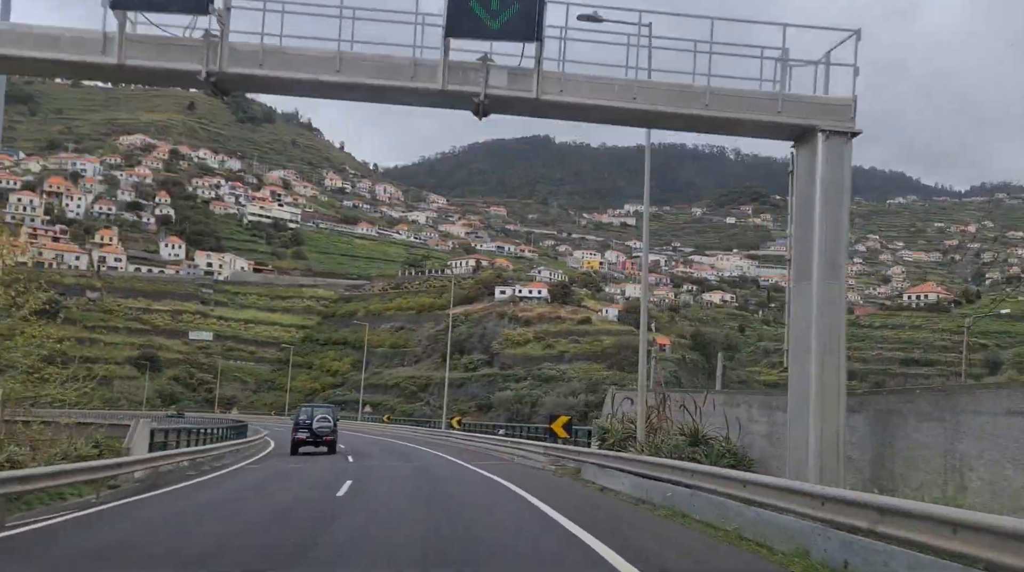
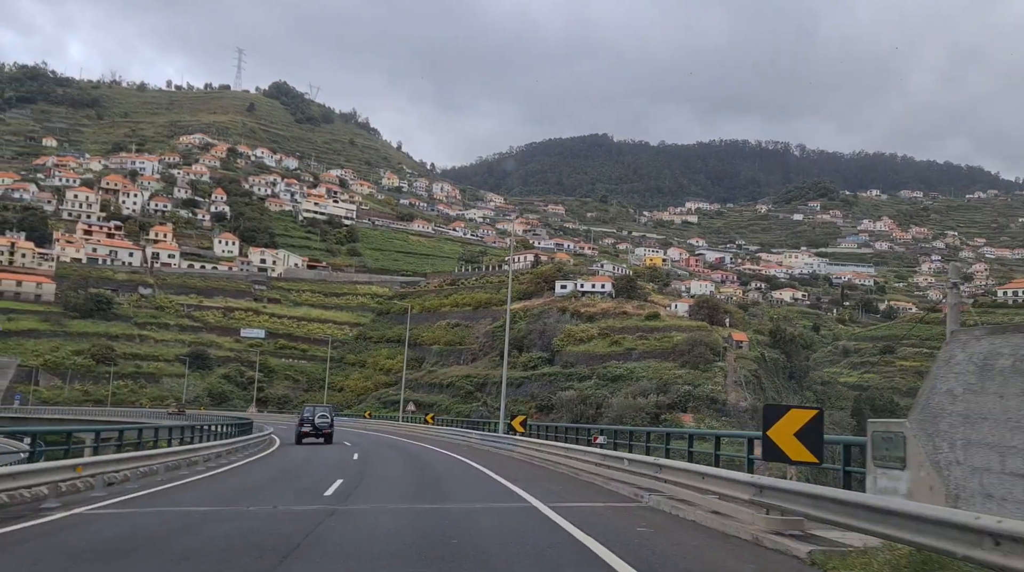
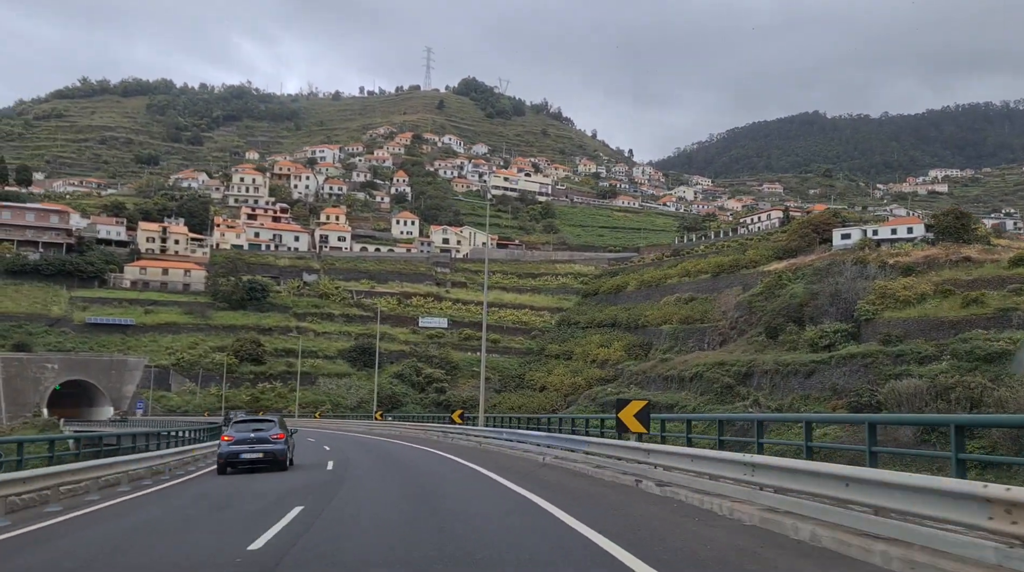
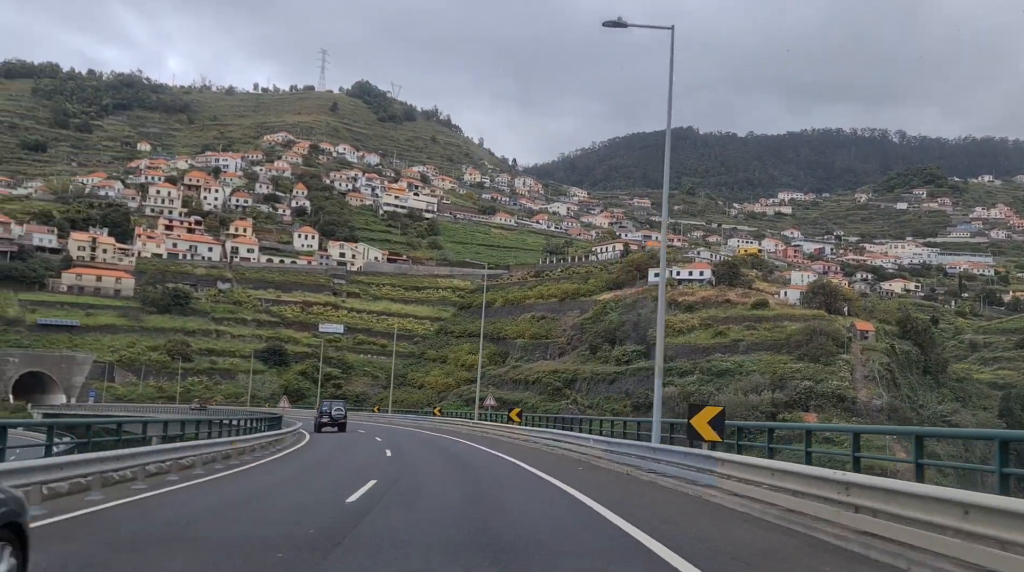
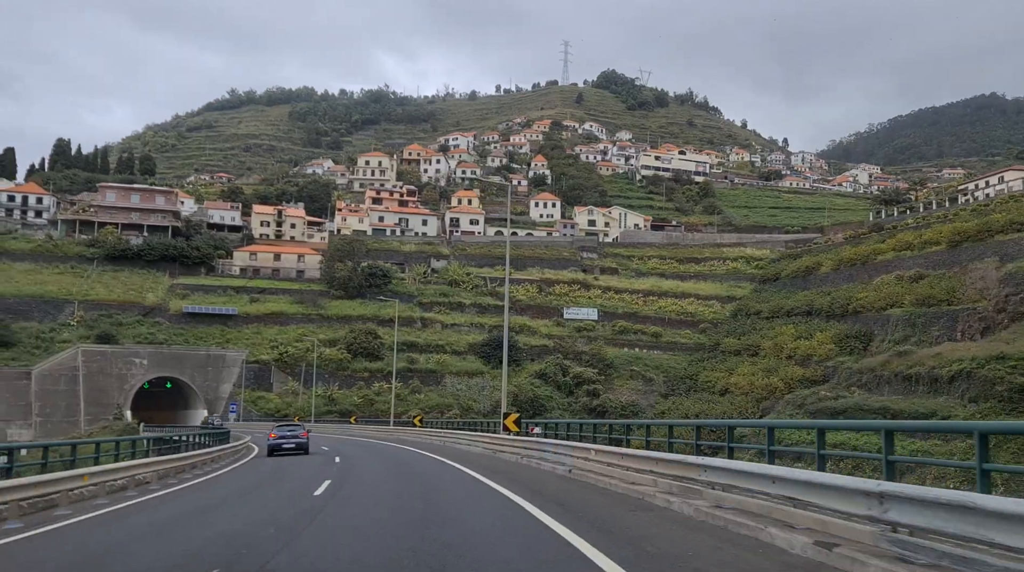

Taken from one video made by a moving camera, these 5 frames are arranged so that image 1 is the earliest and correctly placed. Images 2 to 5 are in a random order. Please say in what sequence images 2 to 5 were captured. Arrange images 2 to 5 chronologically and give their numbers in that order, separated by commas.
2, 4, 3, 5
